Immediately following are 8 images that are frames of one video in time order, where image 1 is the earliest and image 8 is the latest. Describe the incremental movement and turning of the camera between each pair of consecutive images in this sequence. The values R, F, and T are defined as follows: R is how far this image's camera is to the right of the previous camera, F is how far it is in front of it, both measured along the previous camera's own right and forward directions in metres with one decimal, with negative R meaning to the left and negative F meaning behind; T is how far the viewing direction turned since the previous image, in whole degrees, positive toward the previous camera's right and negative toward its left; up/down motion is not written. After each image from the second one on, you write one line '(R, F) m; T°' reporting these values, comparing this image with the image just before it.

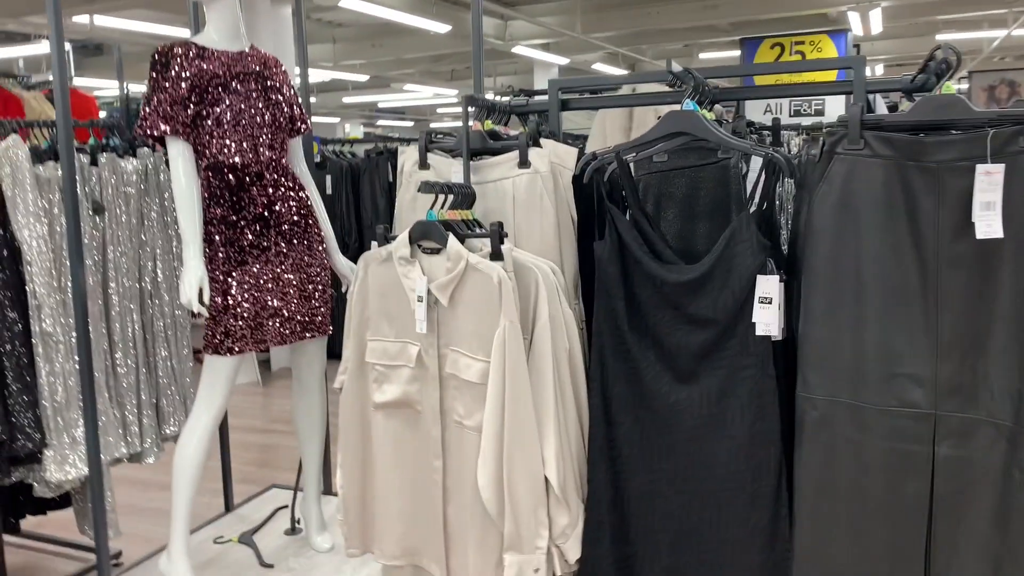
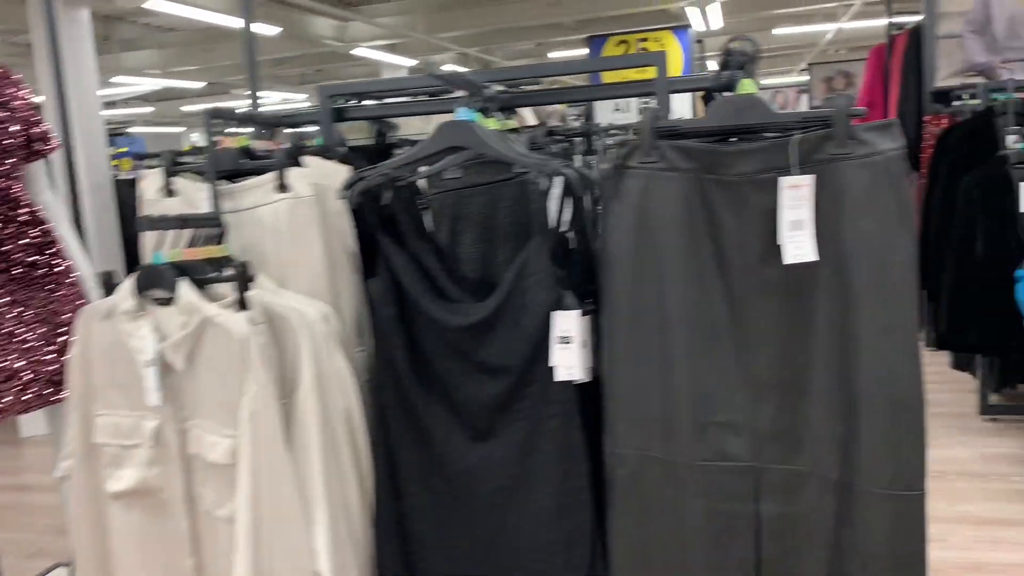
(+0.2, +0.3) m; +8°
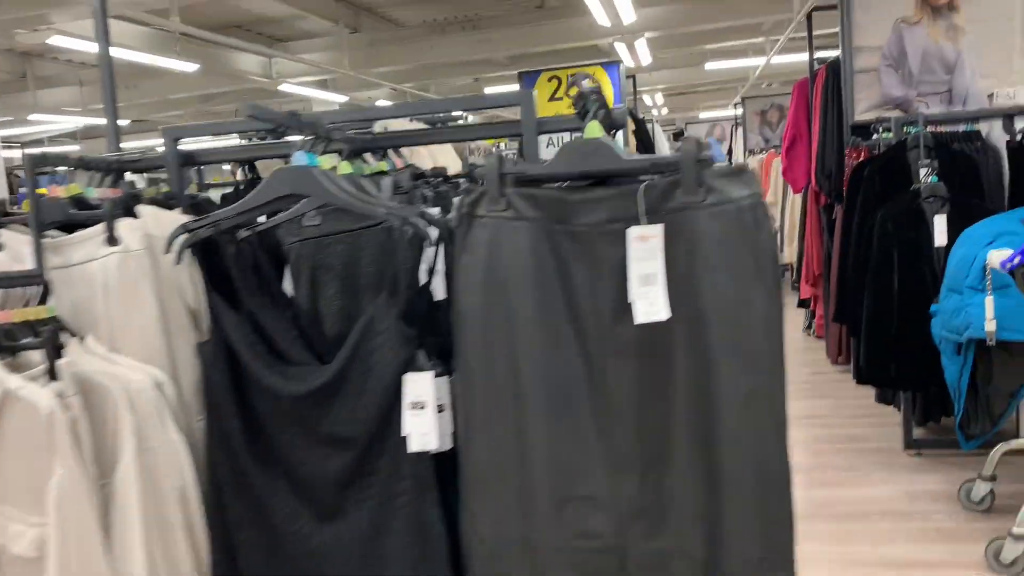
(+0.1, +0.1) m; +3°
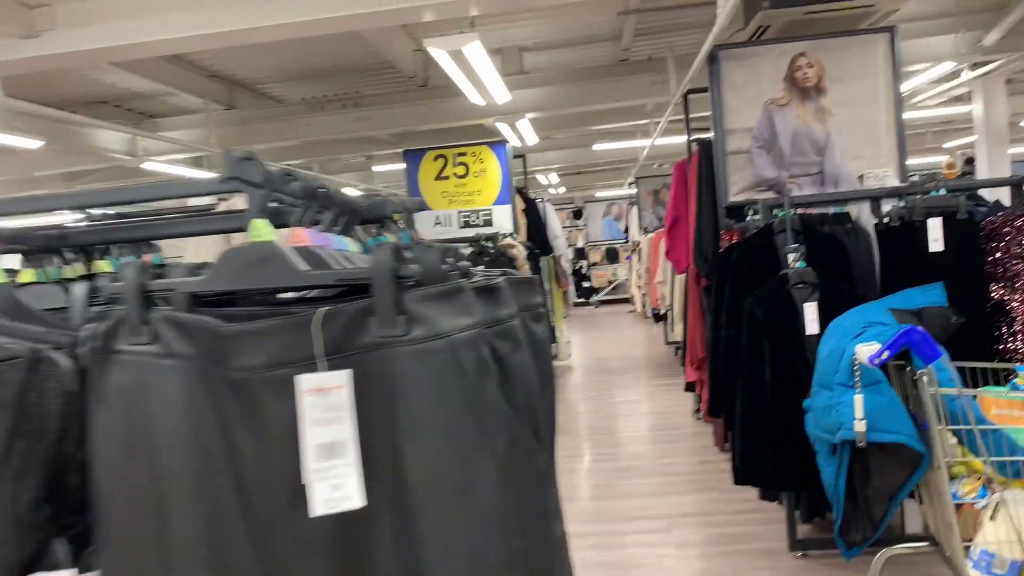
(+0.2, +0.3) m; +6°
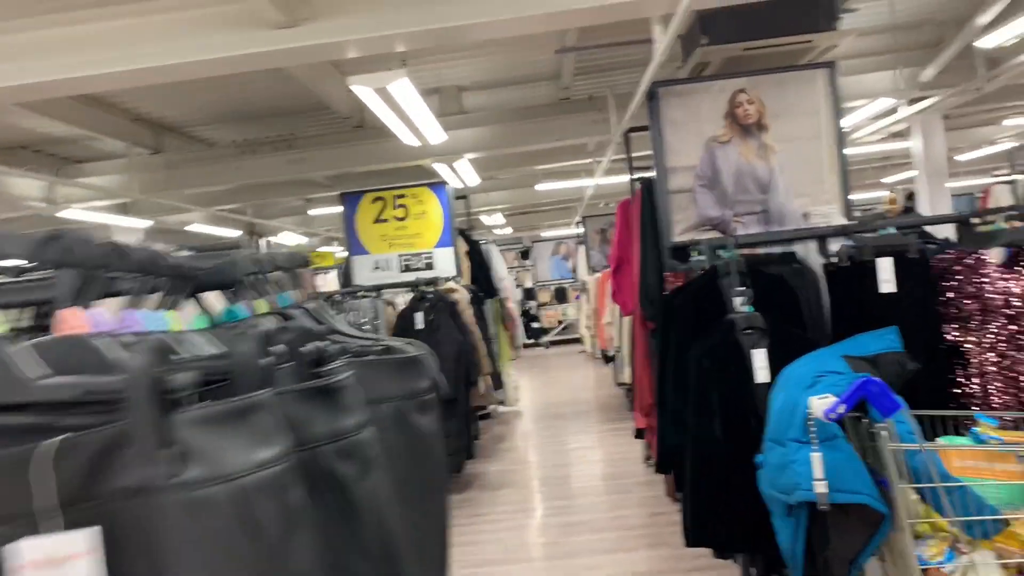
(+0.1, +0.2) m; +3°
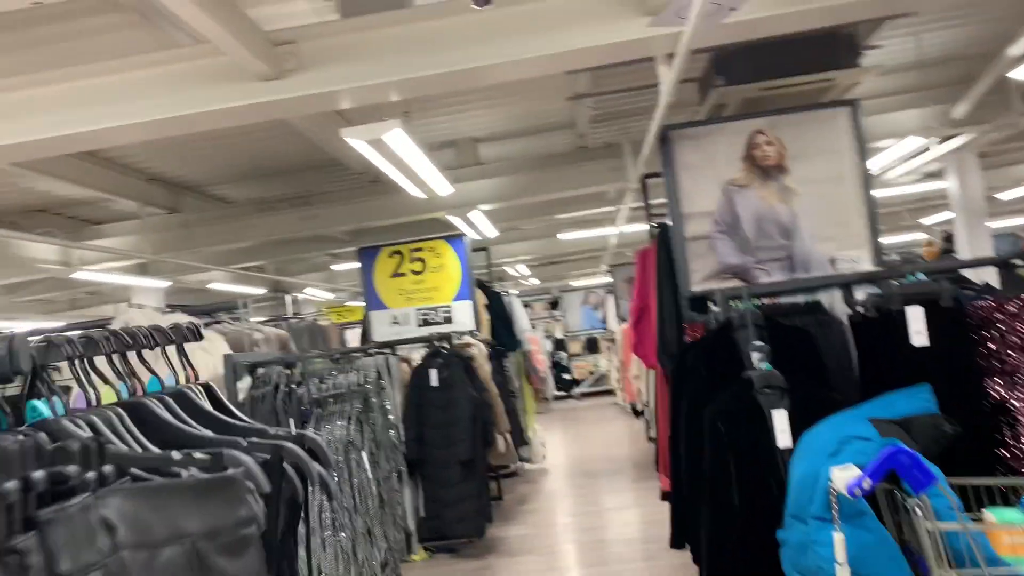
(+0.1, +0.2) m; -2°
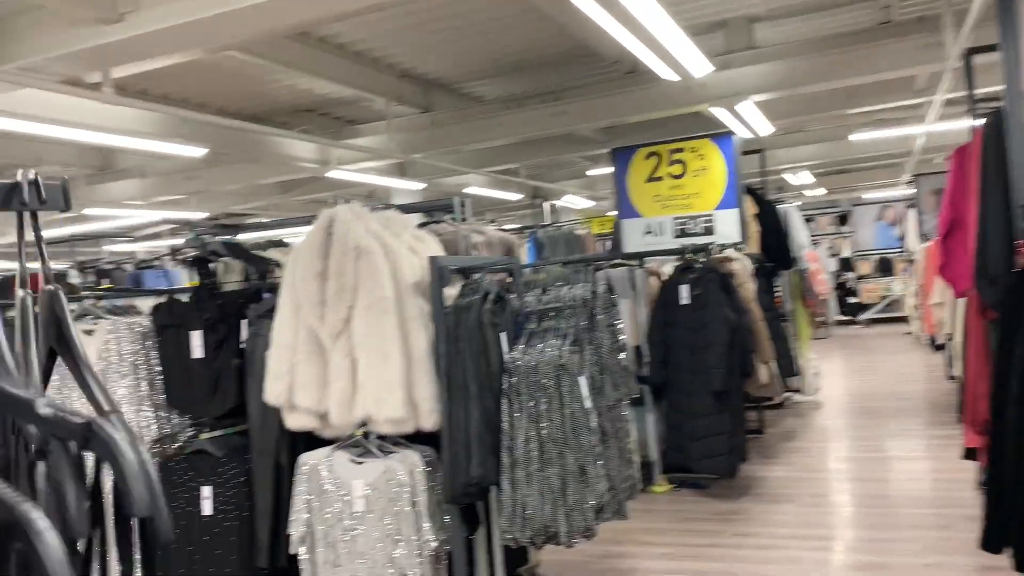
(+0.1, +0.6) m; -18°
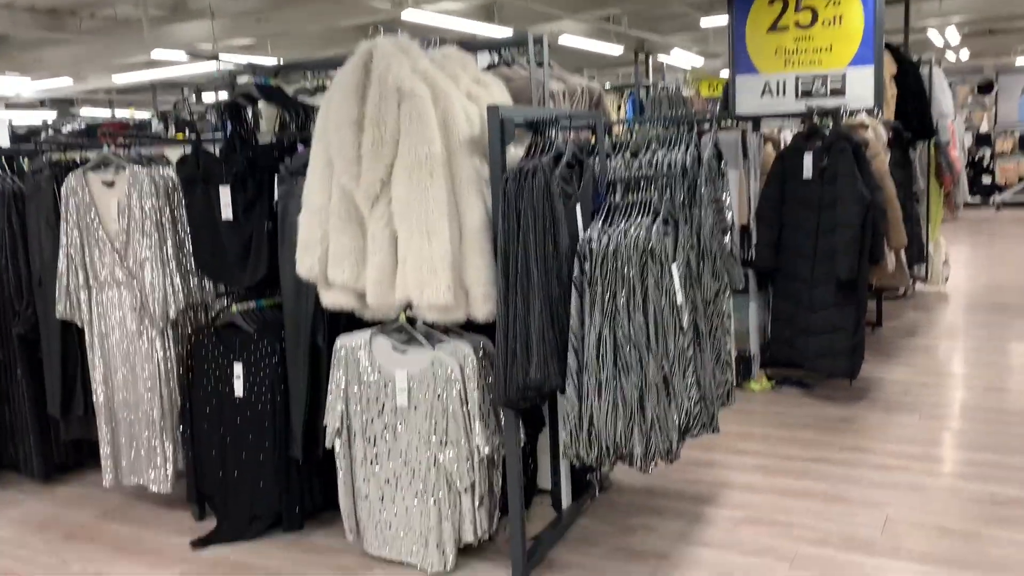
(+0.1, +0.6) m; -6°
